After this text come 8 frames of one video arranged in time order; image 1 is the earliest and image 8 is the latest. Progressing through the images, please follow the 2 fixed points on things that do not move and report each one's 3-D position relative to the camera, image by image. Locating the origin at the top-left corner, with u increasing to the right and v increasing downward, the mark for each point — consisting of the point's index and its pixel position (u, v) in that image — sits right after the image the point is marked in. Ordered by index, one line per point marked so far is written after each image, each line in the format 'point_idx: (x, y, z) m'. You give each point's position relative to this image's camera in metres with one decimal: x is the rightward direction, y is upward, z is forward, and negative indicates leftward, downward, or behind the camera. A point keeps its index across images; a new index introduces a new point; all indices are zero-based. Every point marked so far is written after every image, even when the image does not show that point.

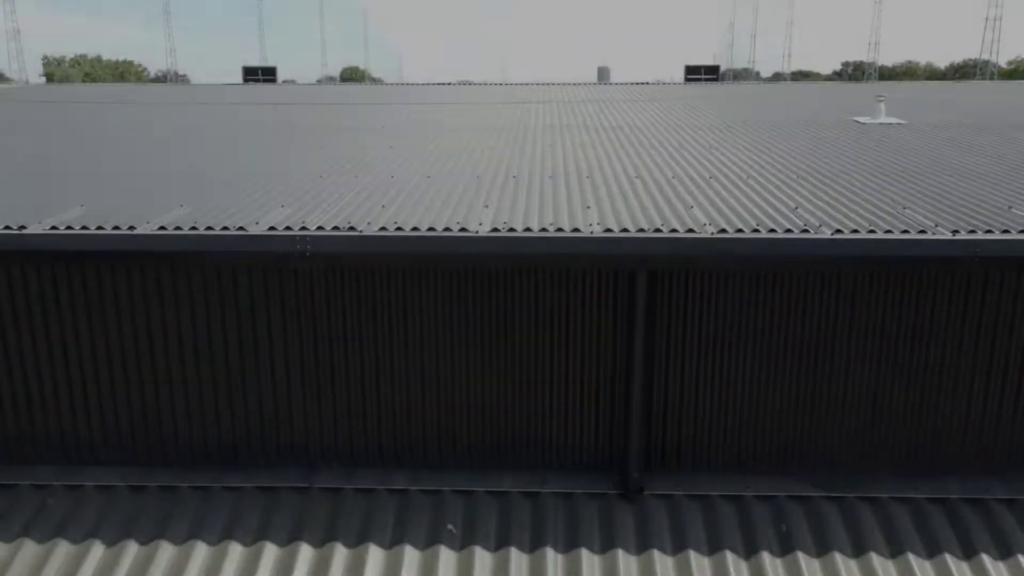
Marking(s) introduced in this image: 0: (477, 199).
0: (-0.2, +0.6, +5.6) m
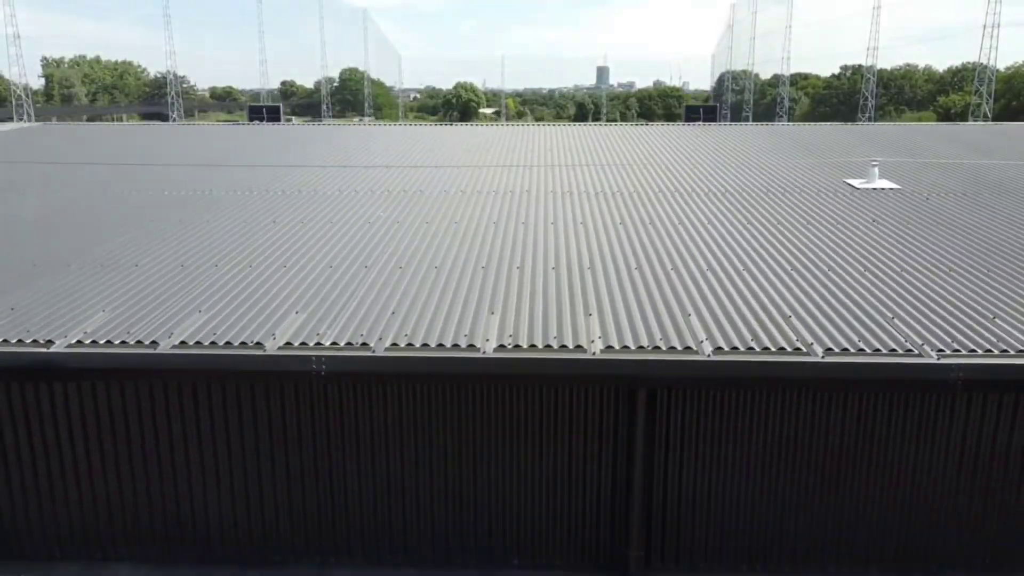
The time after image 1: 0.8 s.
0: (-0.2, -0.1, +5.8) m
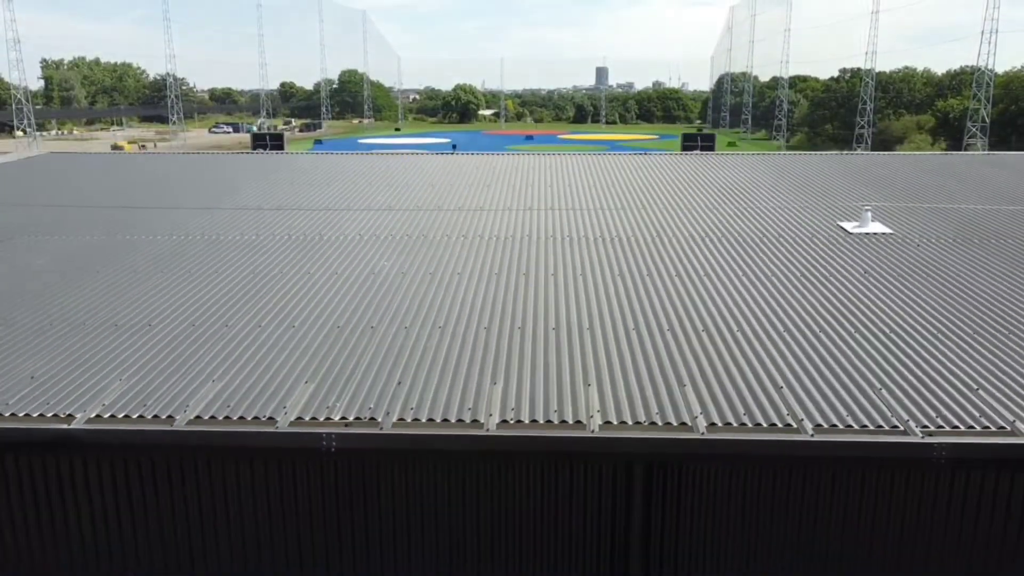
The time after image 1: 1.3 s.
0: (-0.2, -0.6, +6.0) m
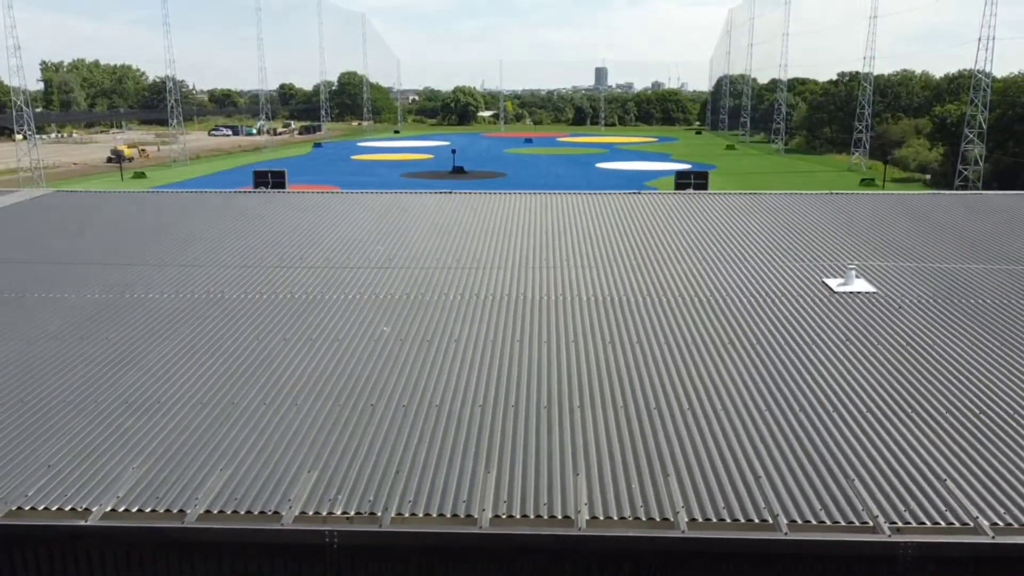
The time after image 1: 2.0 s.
0: (-0.2, -1.3, +6.3) m
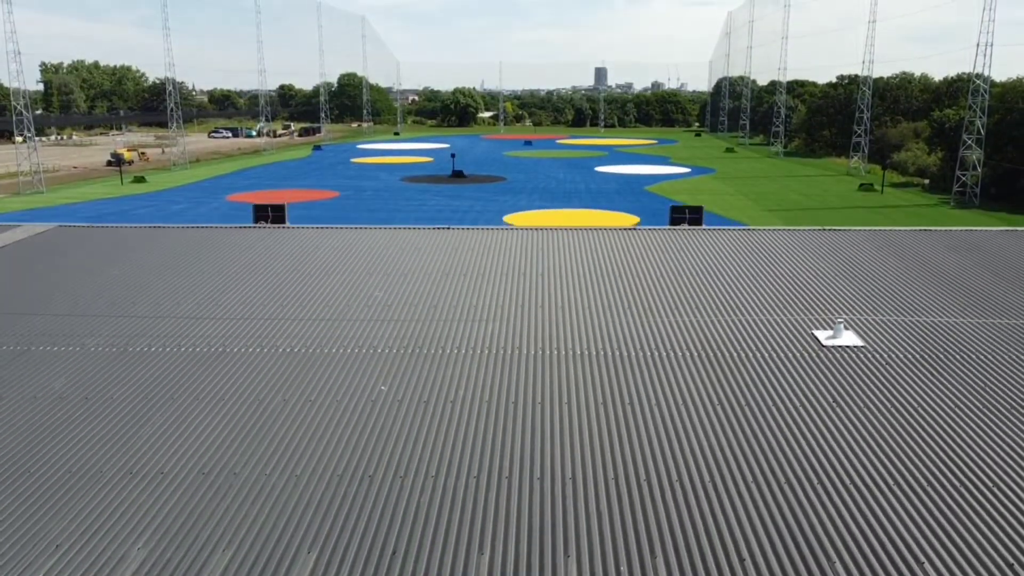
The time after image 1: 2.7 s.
0: (-0.3, -1.9, +6.5) m
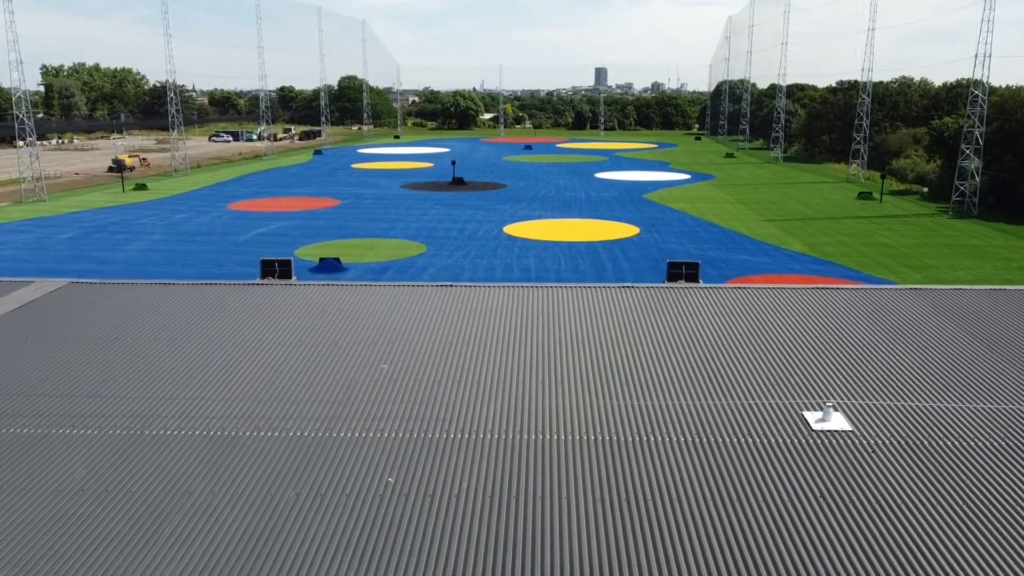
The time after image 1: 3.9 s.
0: (-0.3, -3.0, +6.9) m
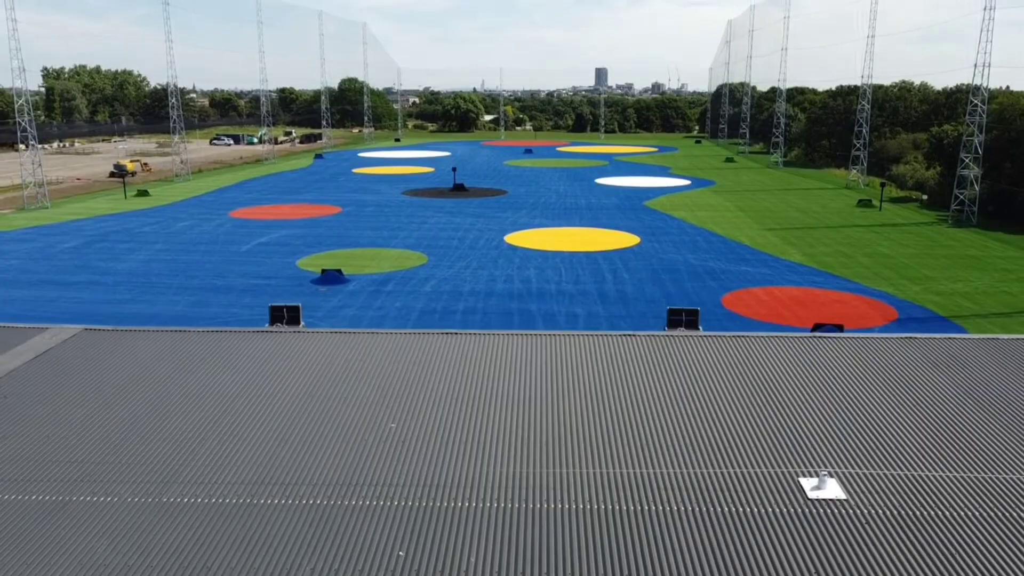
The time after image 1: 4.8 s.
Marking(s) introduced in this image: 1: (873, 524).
0: (-0.2, -4.0, +7.3) m
1: (+4.6, -2.9, +10.3) m
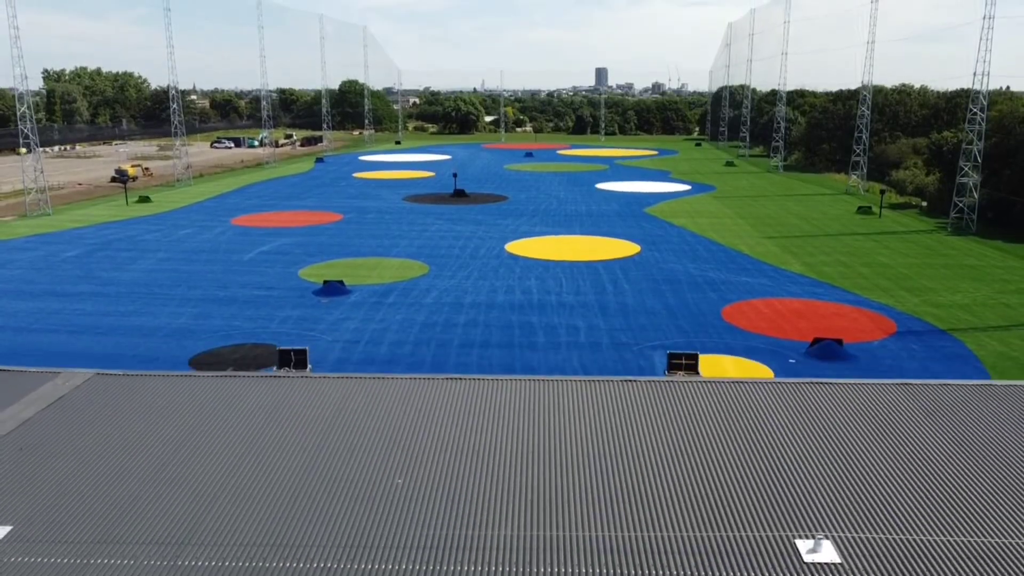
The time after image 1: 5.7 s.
0: (-0.1, -4.9, +7.6) m
1: (+4.7, -3.9, +10.7) m
